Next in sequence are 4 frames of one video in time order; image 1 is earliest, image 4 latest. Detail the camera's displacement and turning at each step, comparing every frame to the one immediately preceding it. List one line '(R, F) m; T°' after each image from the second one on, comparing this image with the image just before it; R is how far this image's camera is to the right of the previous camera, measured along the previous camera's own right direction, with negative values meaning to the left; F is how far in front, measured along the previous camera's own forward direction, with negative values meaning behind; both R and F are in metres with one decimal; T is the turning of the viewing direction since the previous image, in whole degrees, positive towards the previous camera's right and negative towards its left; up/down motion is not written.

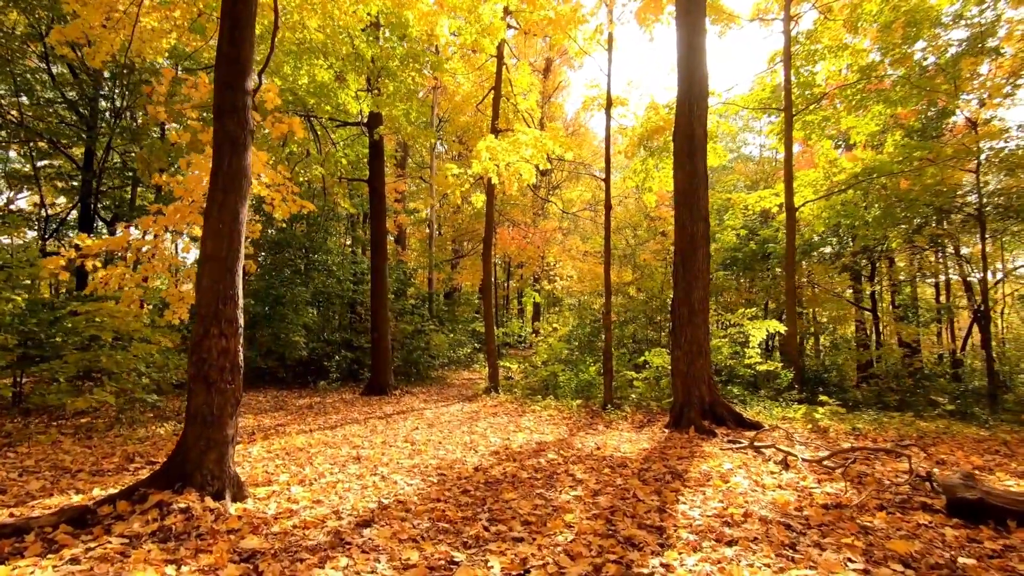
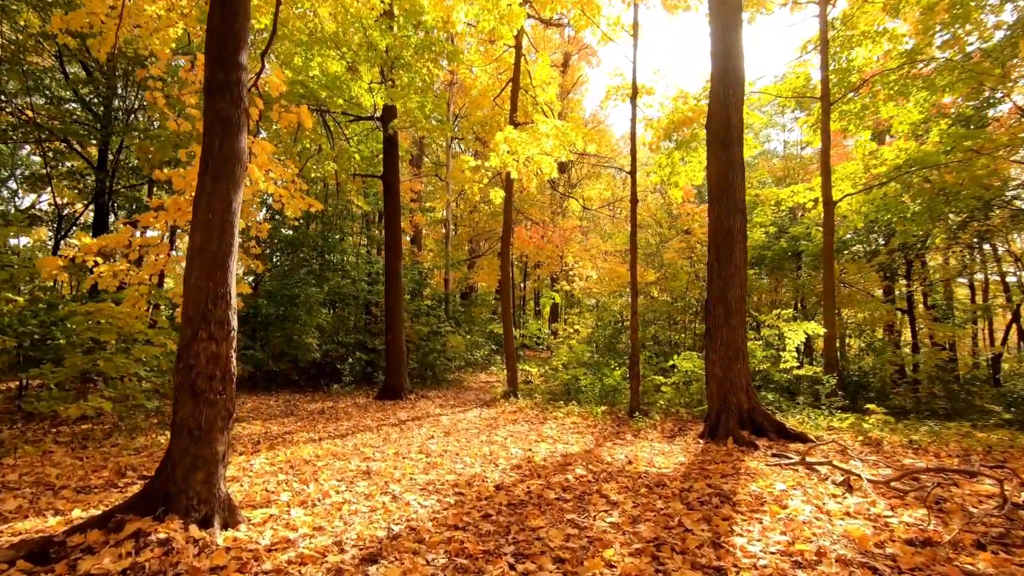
(-0.1, +0.5) m; -2°
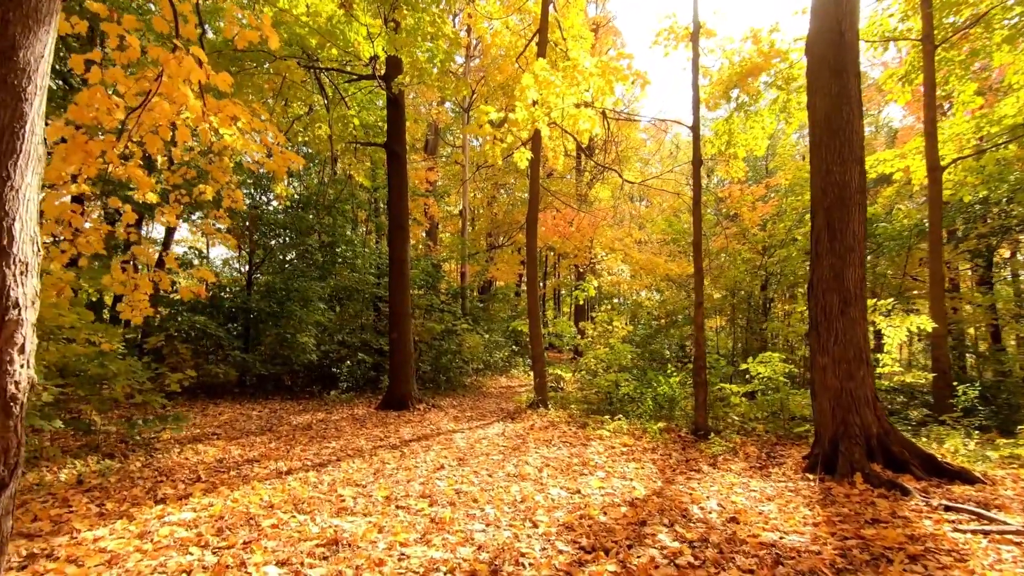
(-0.2, +1.7) m; -2°
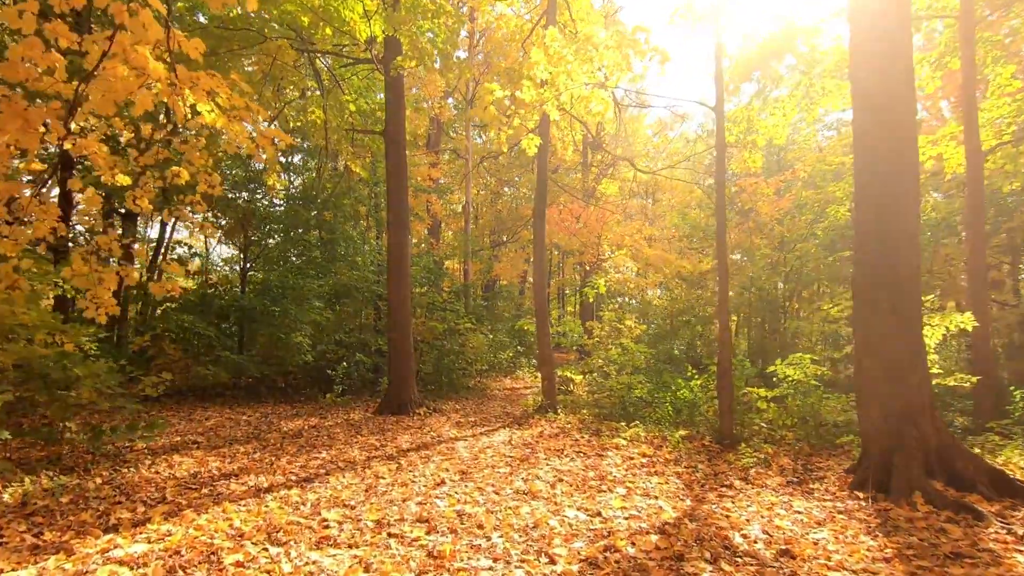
(-0.1, +0.5) m; 0°
